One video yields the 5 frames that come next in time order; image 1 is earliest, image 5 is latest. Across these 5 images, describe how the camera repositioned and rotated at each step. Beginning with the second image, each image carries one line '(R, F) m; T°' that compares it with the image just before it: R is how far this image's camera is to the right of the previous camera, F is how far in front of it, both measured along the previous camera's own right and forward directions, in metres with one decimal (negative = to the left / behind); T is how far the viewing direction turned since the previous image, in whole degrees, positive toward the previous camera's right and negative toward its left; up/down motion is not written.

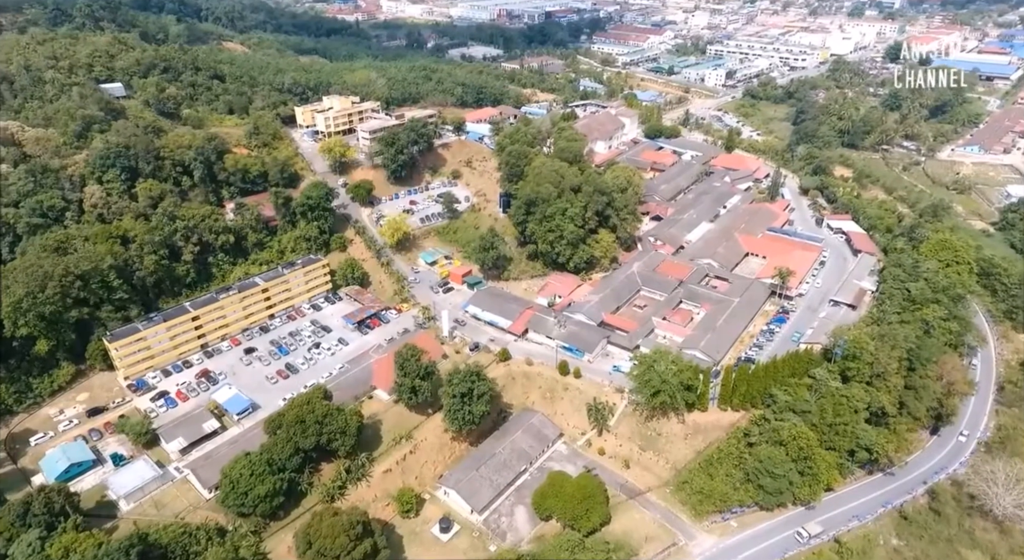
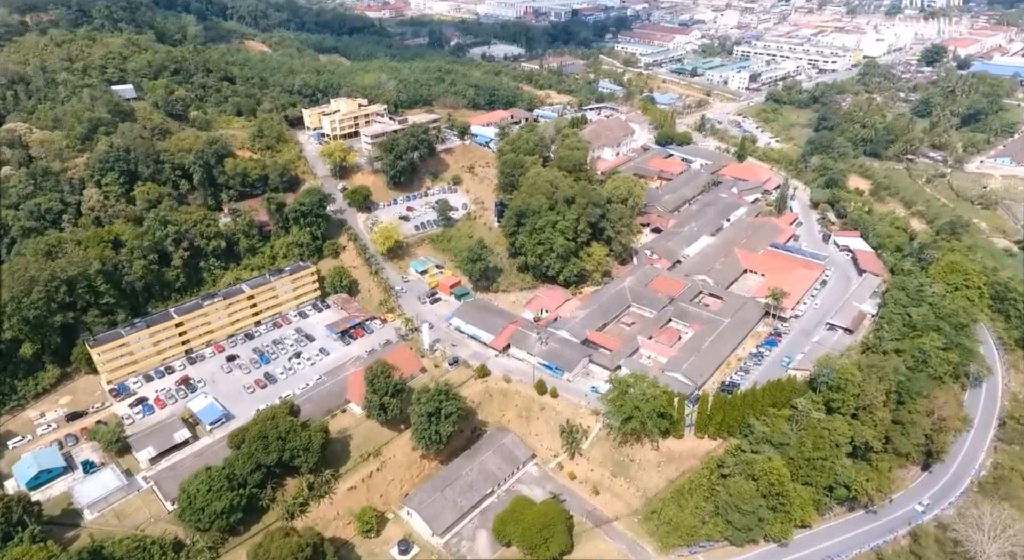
(+3.4, +0.7) m; -3°
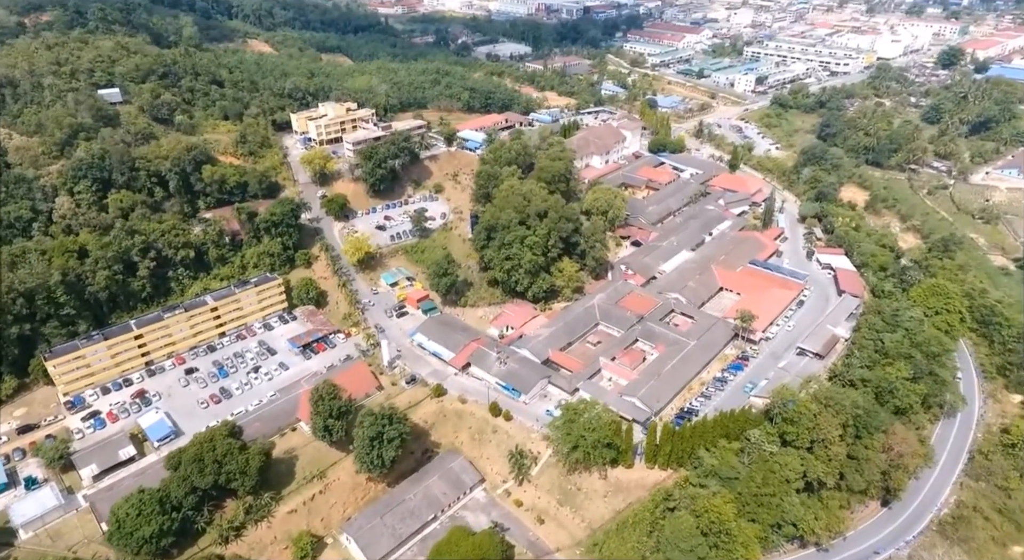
(+4.2, +0.8) m; -2°
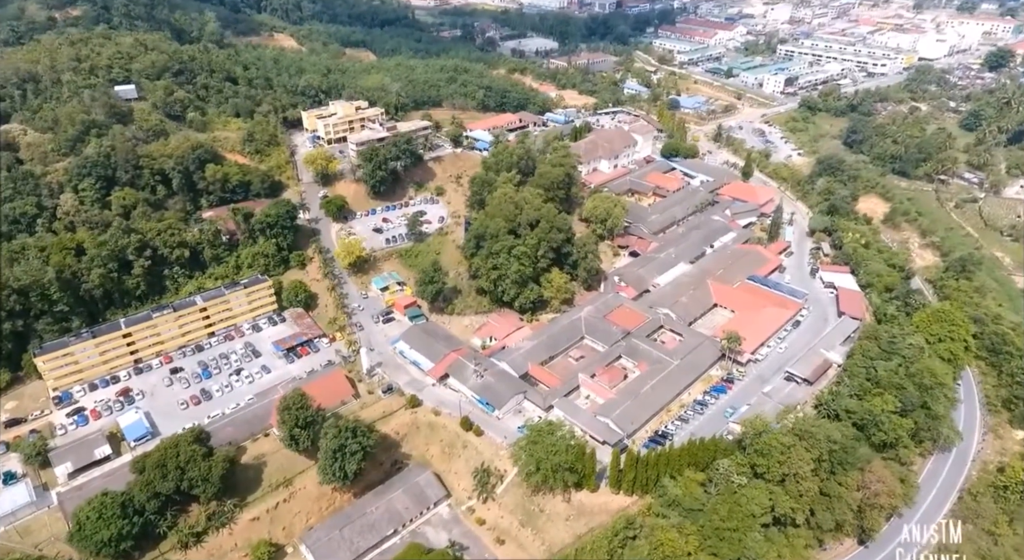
(+3.8, +0.6) m; -3°
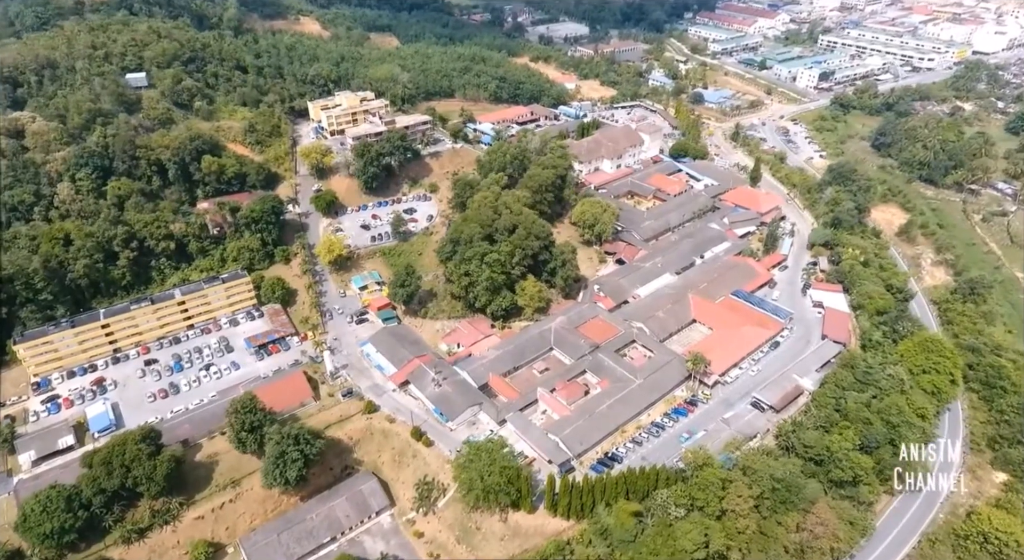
(+5.6, +0.8) m; -4°
